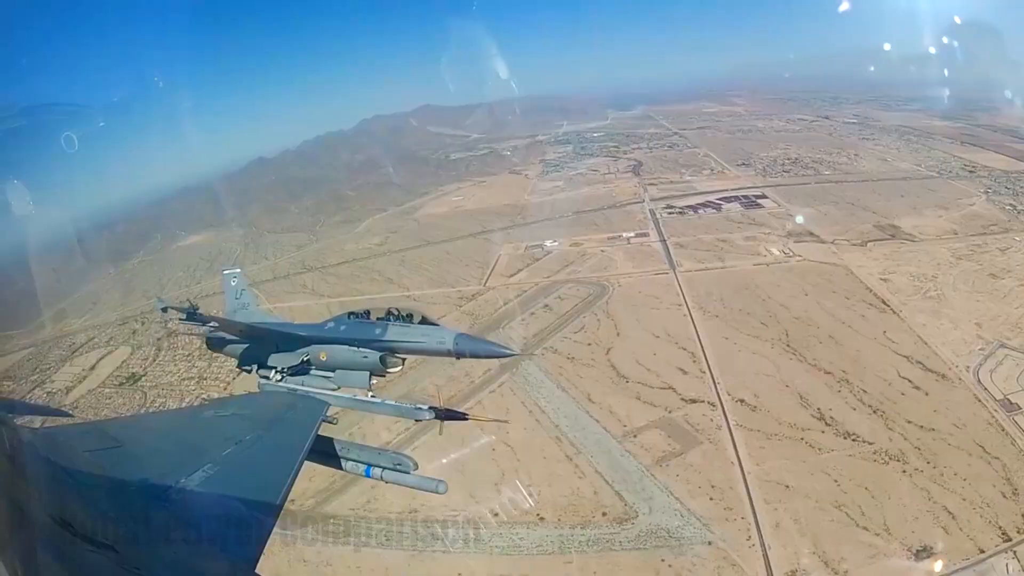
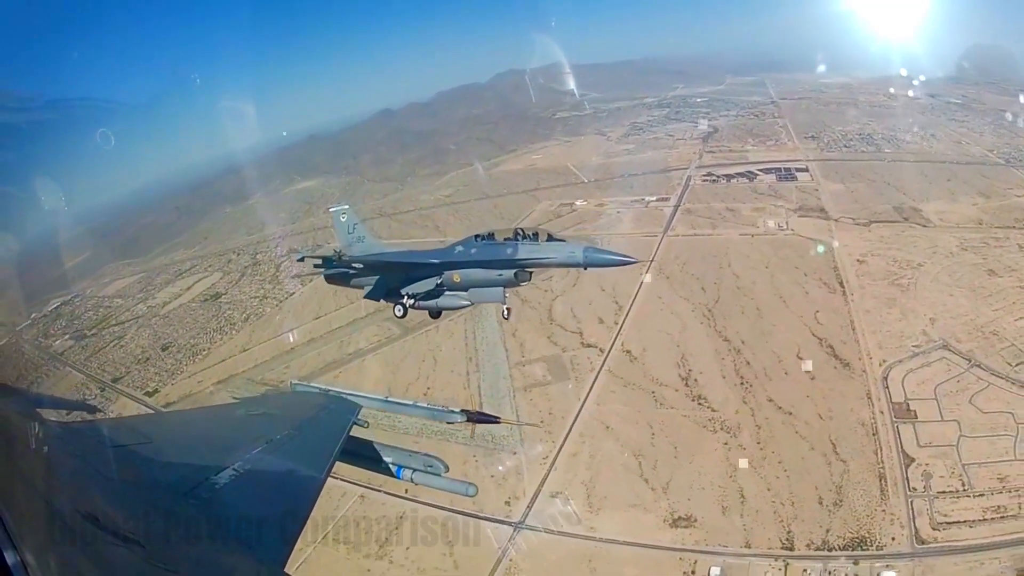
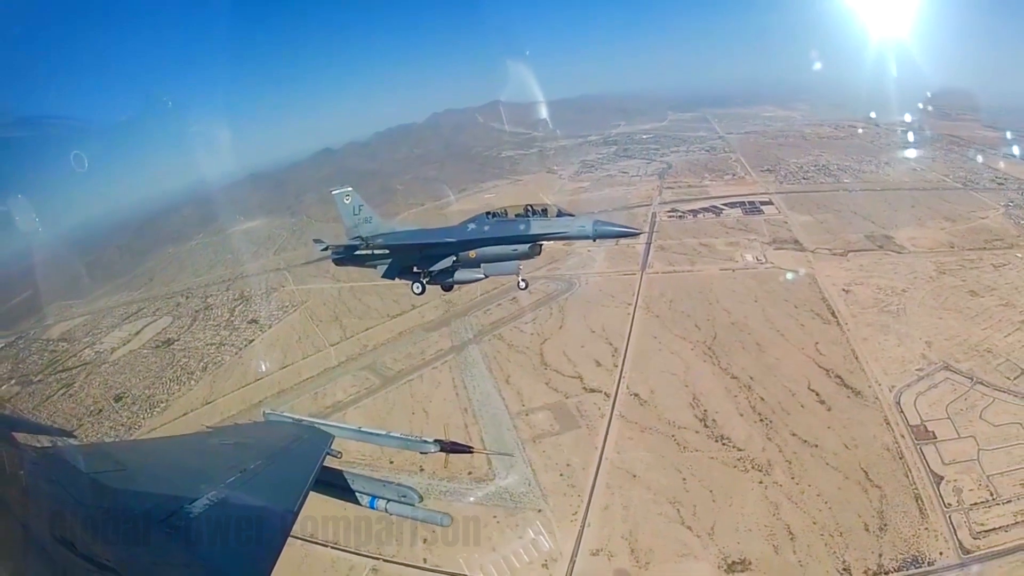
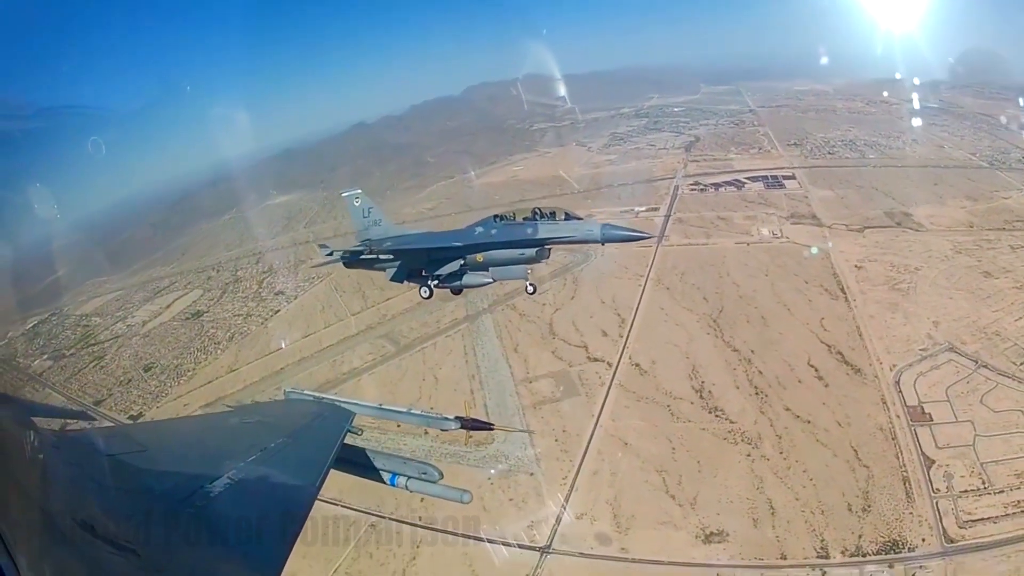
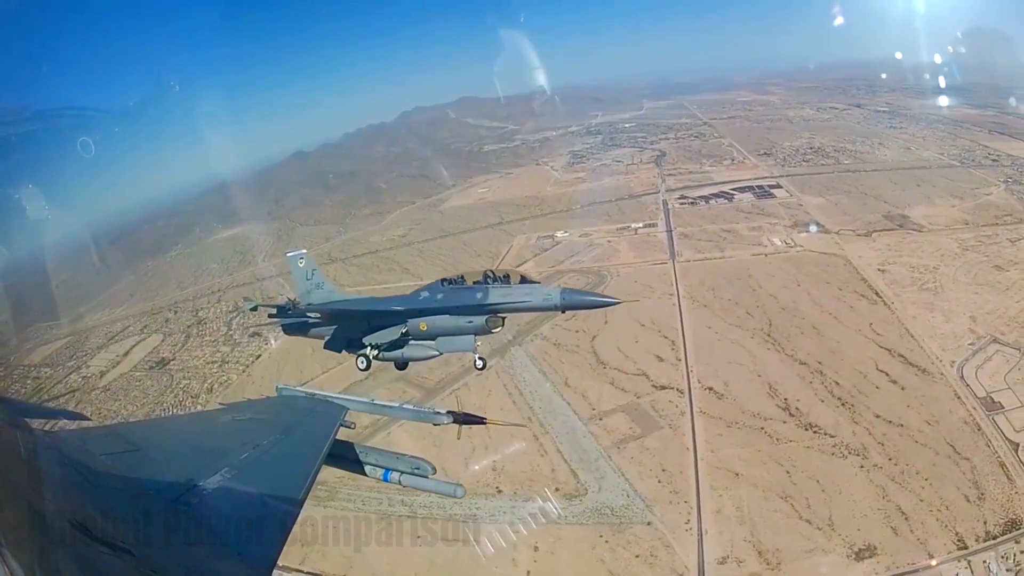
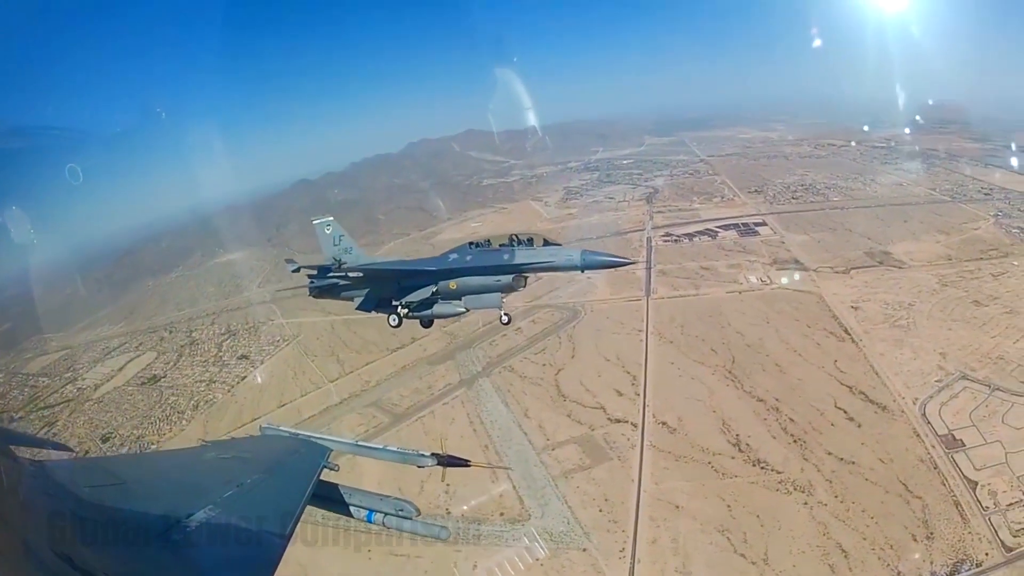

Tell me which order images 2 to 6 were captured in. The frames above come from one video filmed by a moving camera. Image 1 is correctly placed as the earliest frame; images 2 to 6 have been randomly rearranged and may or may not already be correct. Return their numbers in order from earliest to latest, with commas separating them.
5, 6, 3, 4, 2
